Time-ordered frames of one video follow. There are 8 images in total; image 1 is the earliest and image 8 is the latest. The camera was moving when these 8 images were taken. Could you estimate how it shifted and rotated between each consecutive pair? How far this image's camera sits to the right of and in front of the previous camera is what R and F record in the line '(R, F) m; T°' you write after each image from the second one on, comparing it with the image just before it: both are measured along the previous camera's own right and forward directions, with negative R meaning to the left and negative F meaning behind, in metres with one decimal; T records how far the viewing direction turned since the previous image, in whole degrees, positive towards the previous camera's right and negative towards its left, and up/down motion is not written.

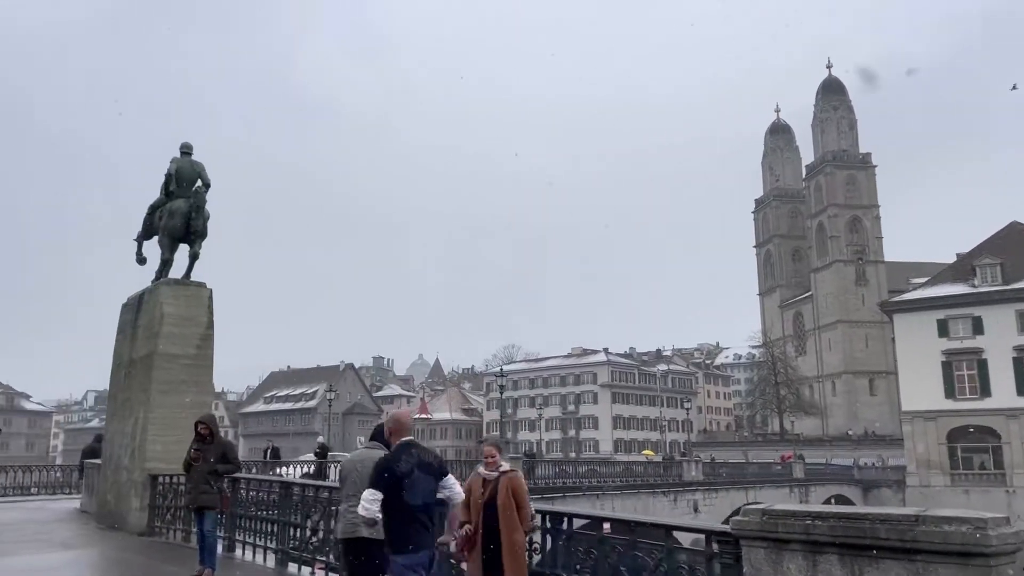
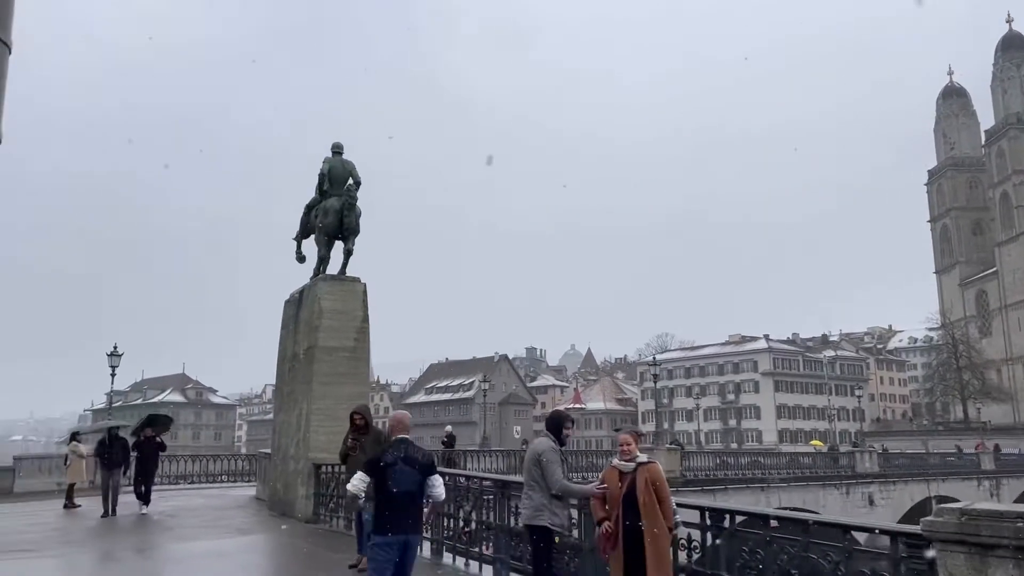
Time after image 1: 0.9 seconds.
(0.0, +0.3) m; -10°
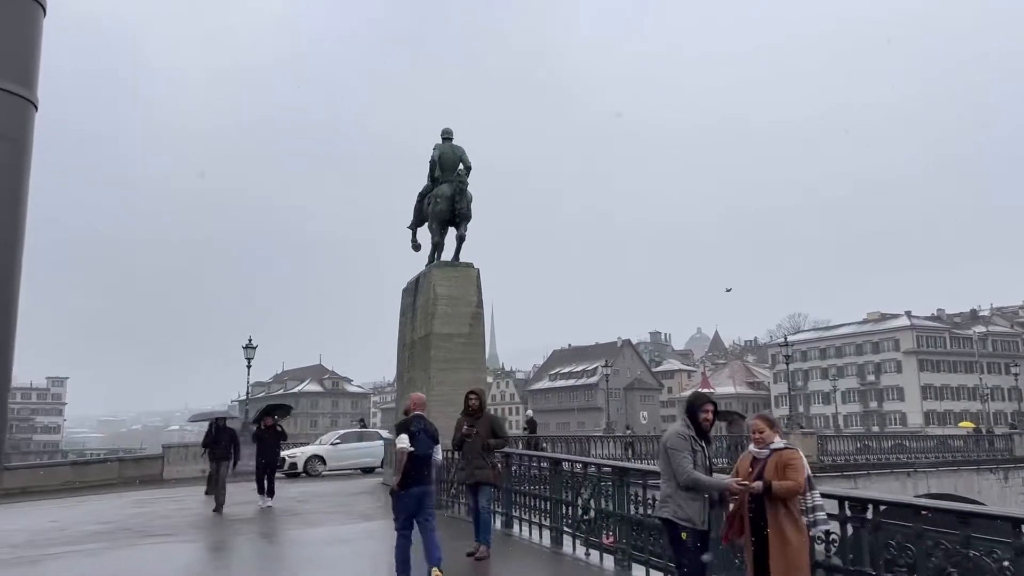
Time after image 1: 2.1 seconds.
(+0.1, +0.4) m; -8°
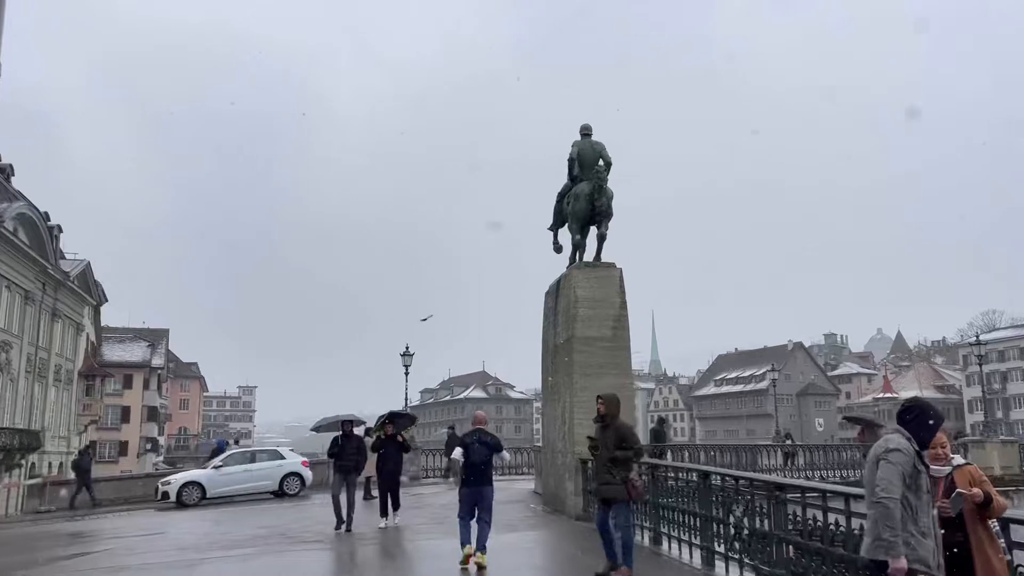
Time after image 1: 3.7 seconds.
(+0.3, +0.6) m; -11°
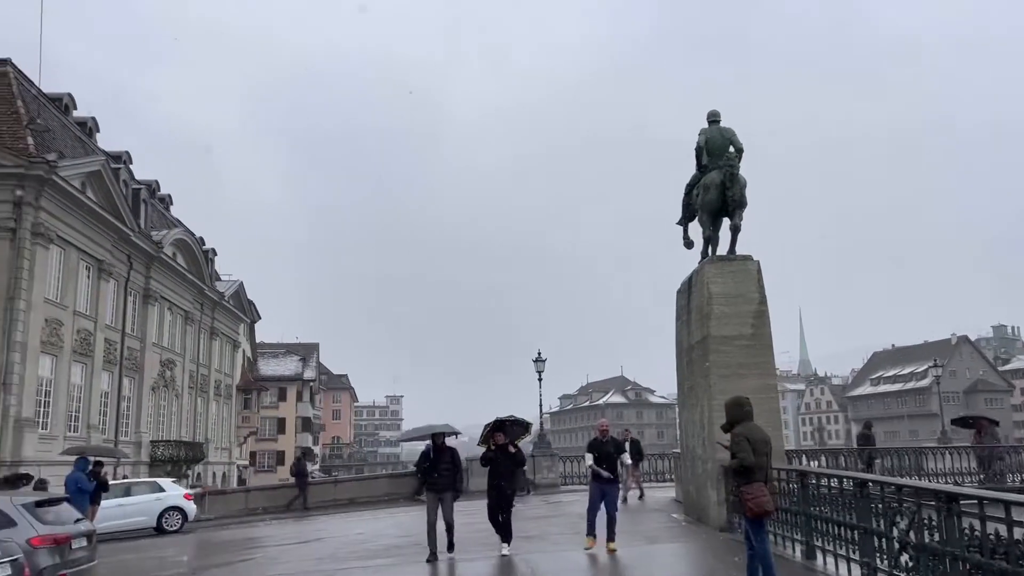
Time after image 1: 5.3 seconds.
(+0.1, +0.5) m; -9°
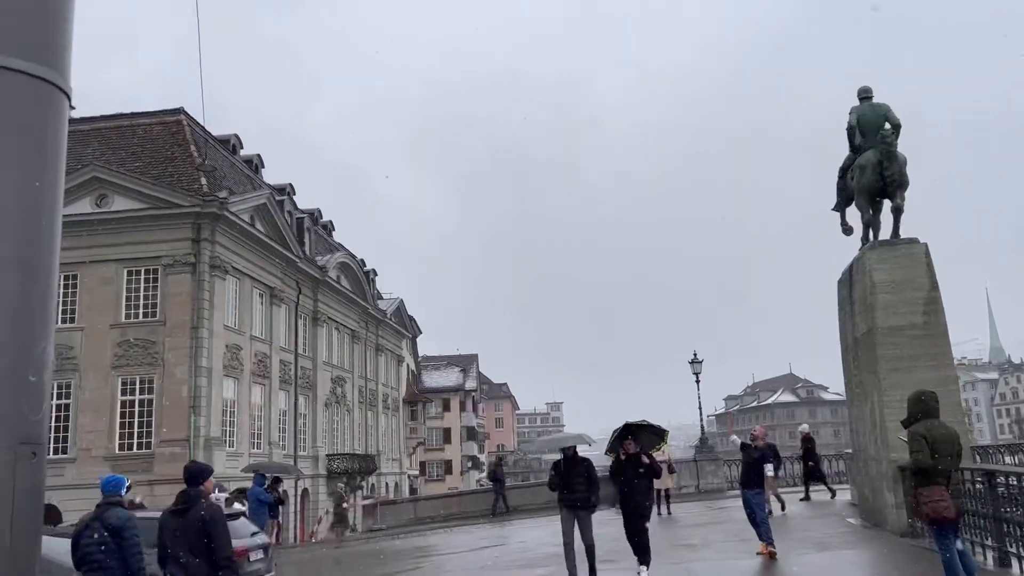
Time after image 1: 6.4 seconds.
(+0.2, +0.1) m; -10°
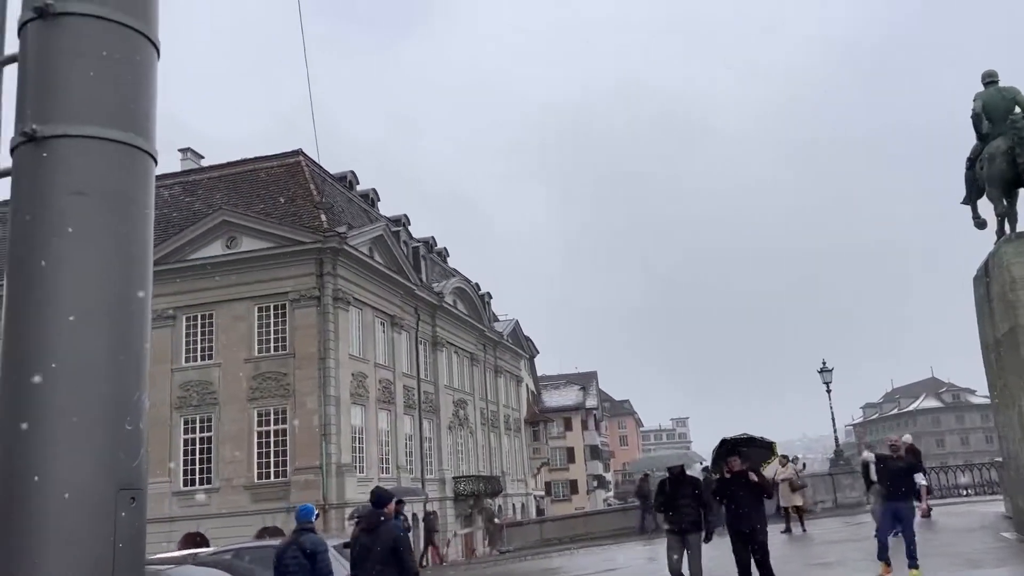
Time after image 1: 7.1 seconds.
(+0.1, 0.0) m; -8°
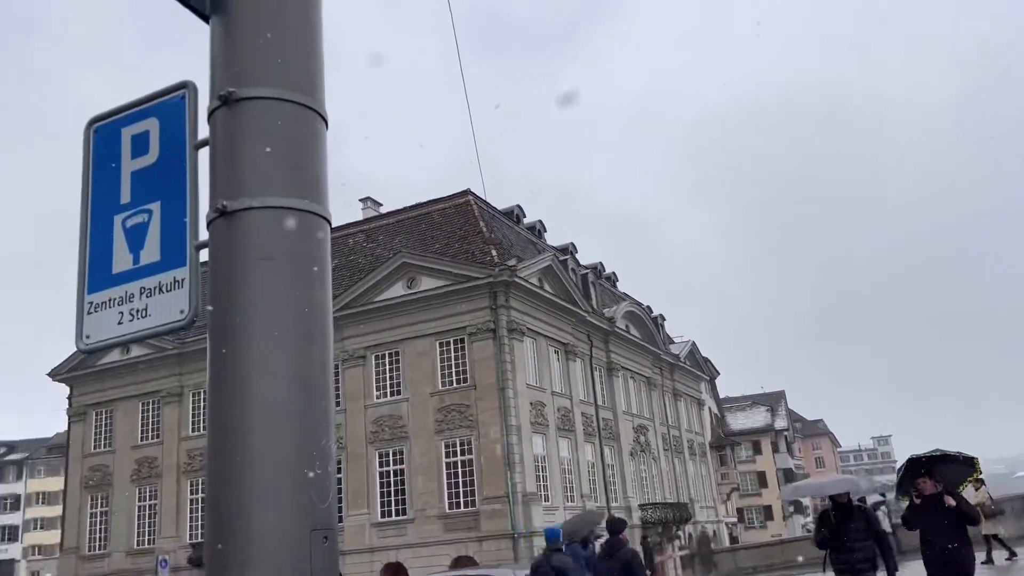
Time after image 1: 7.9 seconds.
(0.0, 0.0) m; -12°
